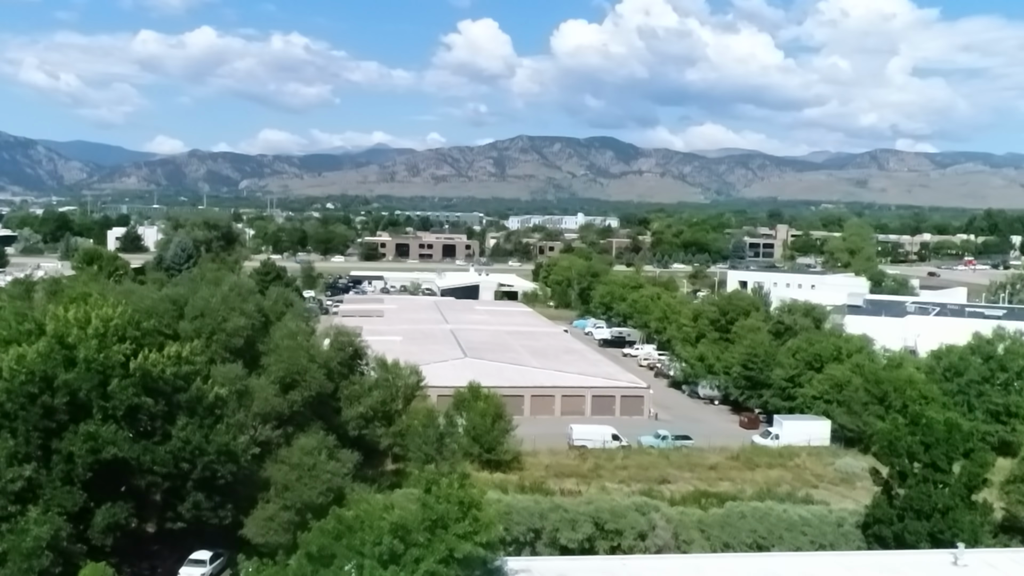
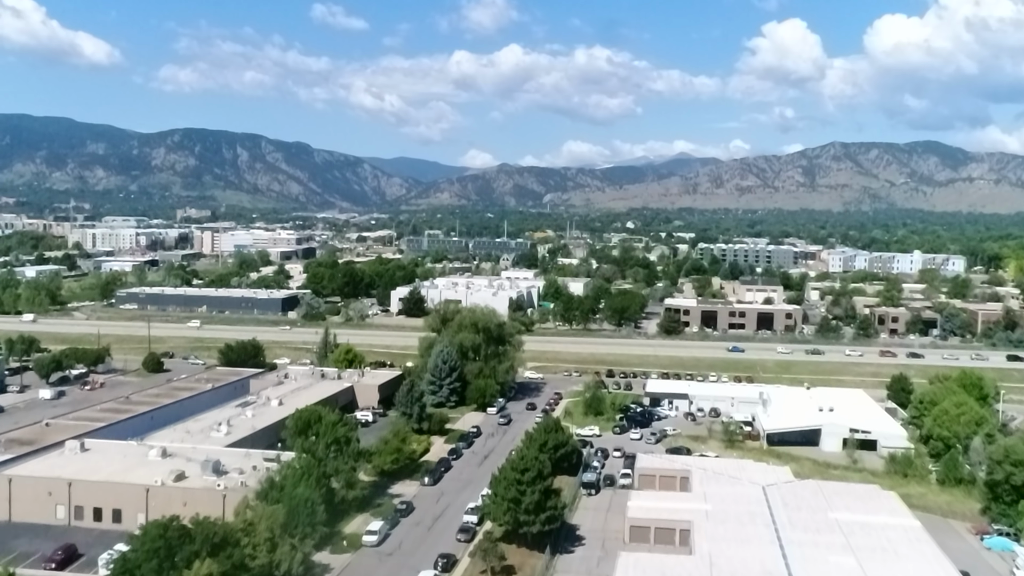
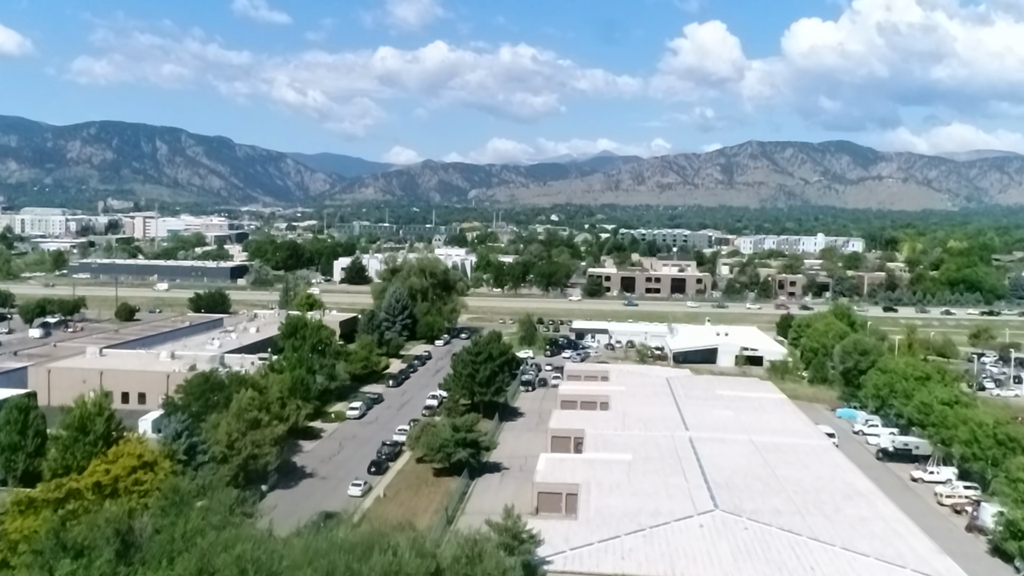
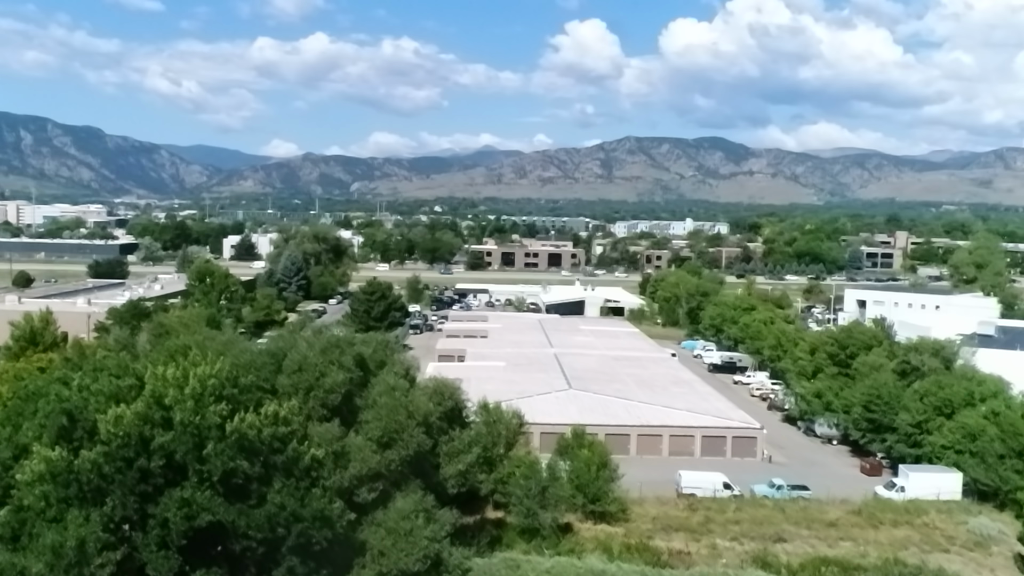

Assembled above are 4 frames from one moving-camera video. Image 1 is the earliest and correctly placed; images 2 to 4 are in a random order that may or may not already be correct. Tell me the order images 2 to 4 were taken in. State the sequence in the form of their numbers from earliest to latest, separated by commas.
4, 3, 2
